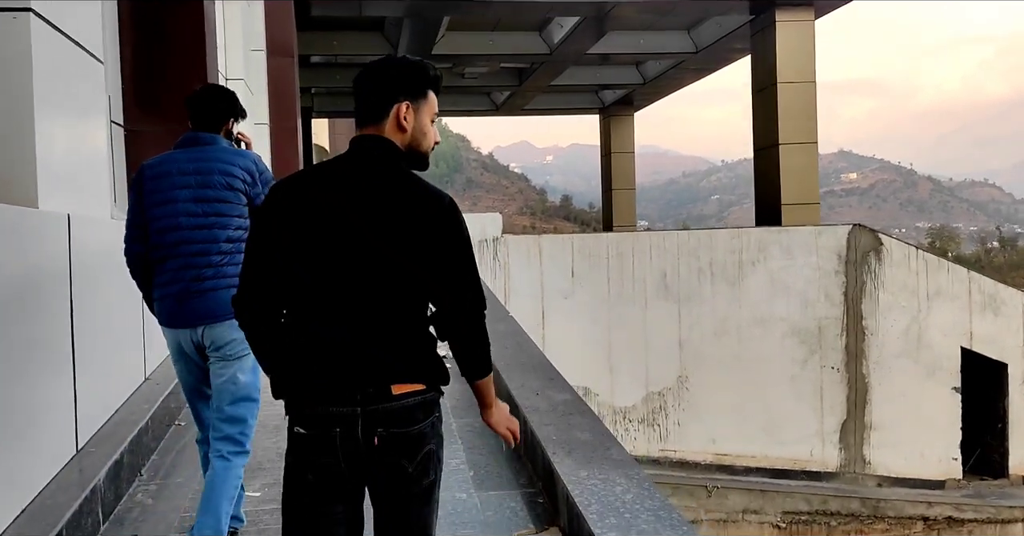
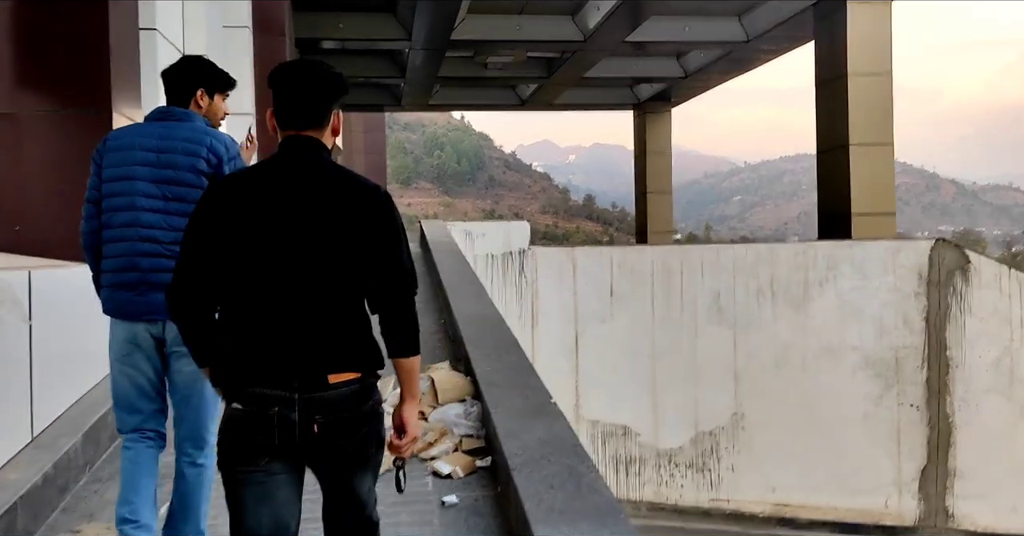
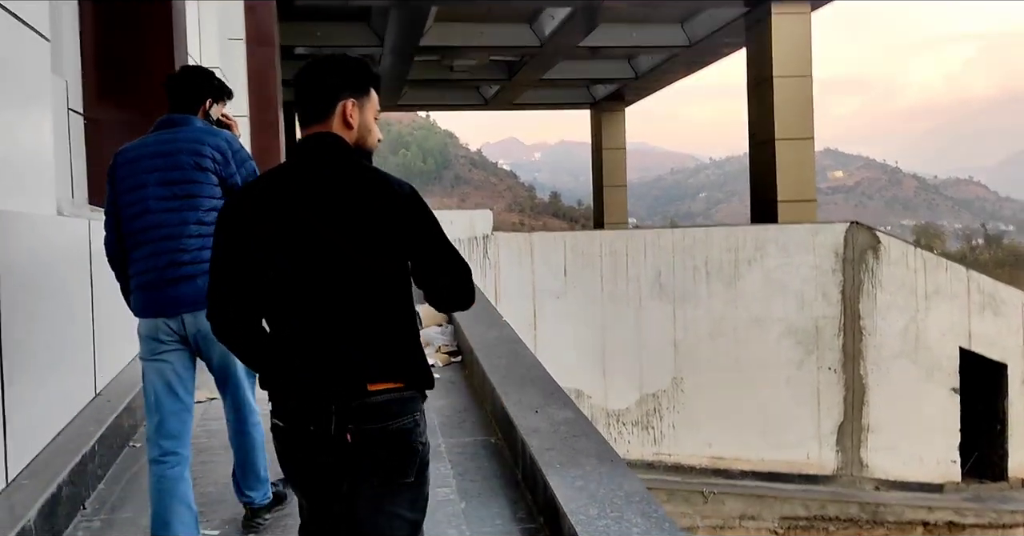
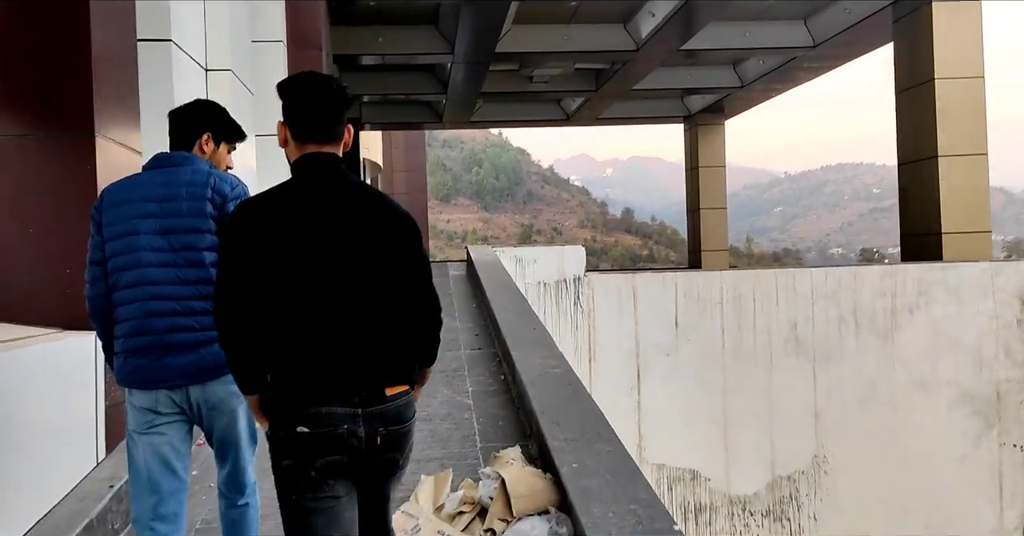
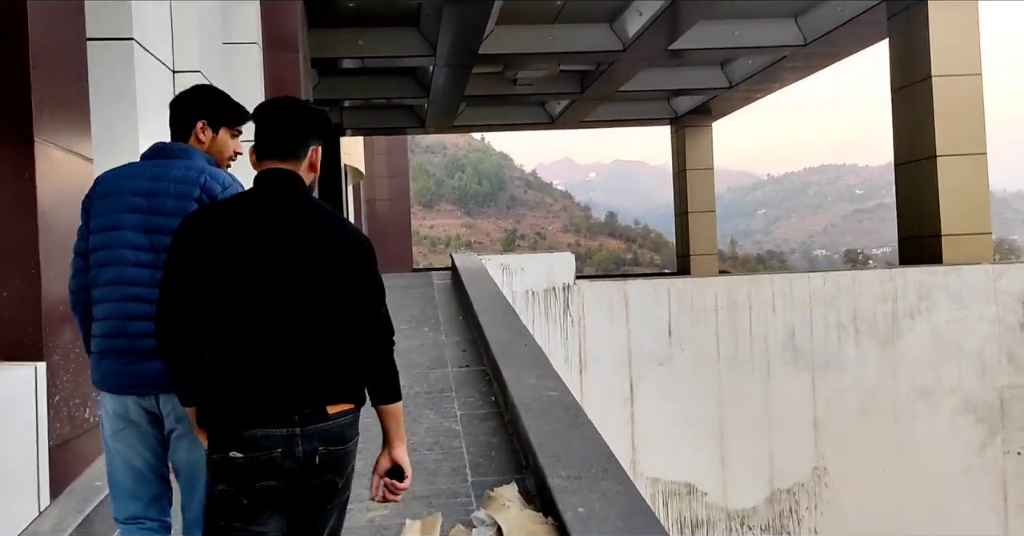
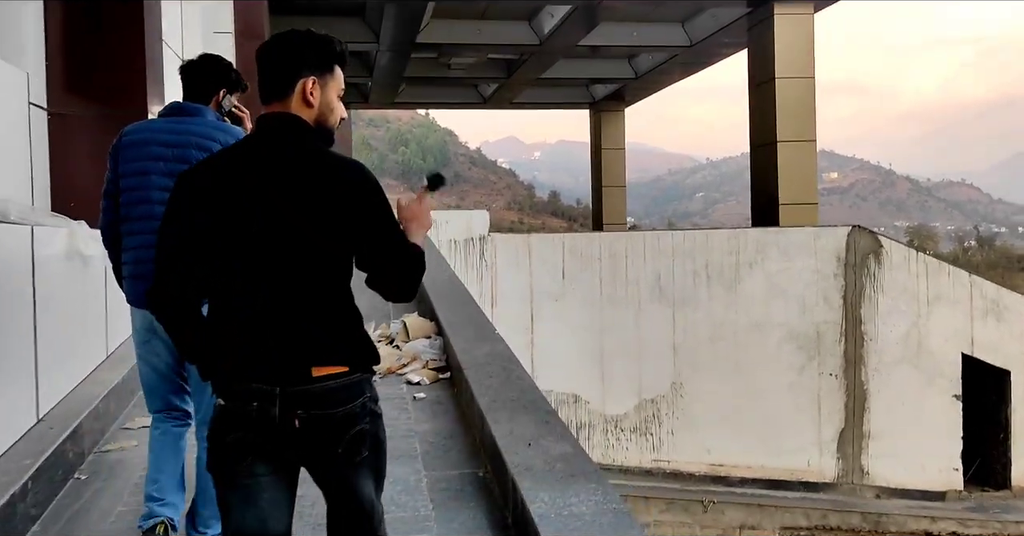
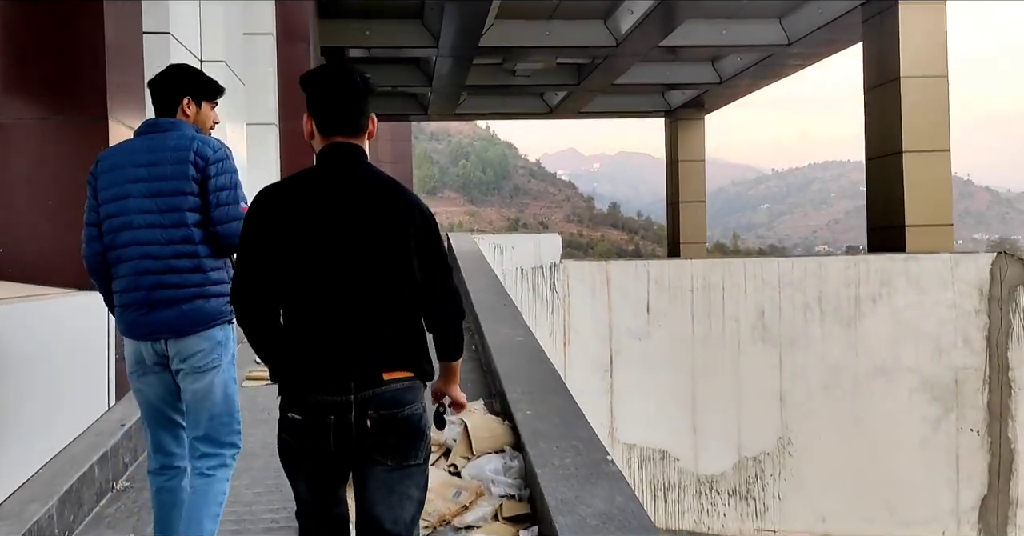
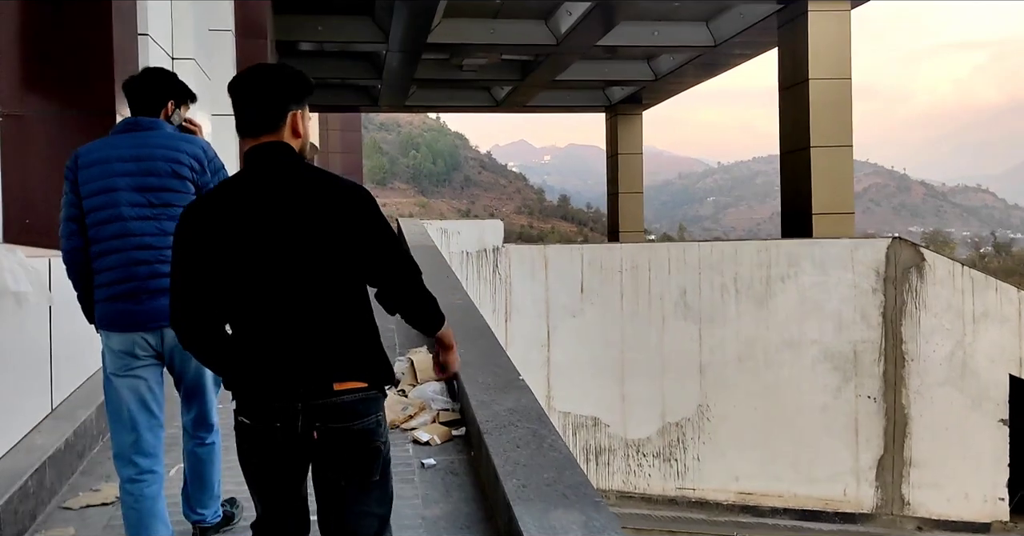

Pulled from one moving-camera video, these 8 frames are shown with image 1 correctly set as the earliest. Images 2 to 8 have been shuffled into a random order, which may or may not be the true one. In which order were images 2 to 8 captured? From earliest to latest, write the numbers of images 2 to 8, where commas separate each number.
3, 6, 8, 2, 7, 4, 5
